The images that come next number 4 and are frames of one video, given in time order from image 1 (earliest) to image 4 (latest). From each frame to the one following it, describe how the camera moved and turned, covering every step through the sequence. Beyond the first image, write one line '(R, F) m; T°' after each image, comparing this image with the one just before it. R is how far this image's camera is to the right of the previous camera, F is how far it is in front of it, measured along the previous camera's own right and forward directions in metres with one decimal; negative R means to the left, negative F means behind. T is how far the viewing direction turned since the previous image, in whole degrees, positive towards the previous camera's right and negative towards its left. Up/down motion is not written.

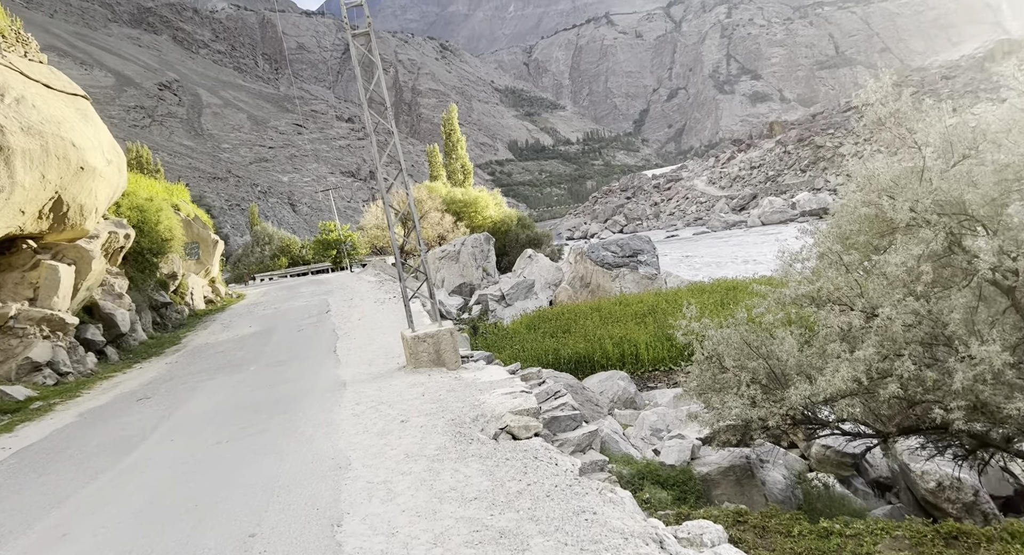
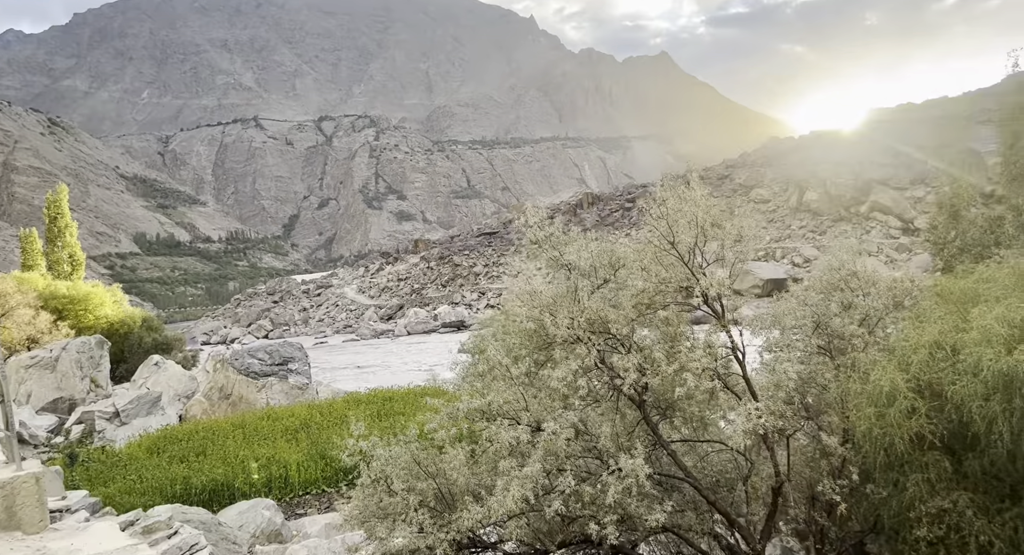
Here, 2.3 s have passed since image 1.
(-0.1, +0.9) m; +28°
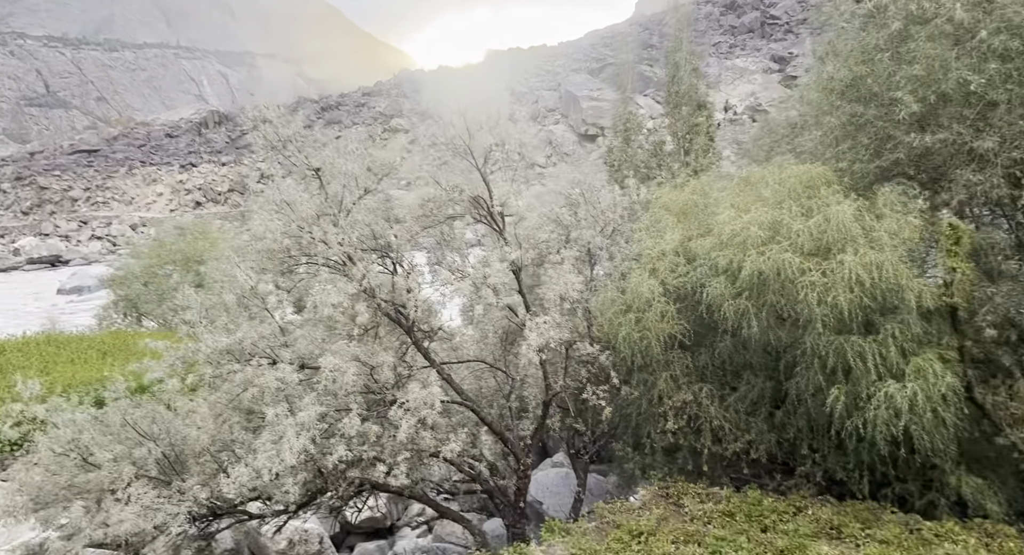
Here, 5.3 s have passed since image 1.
(-1.4, +1.7) m; +30°
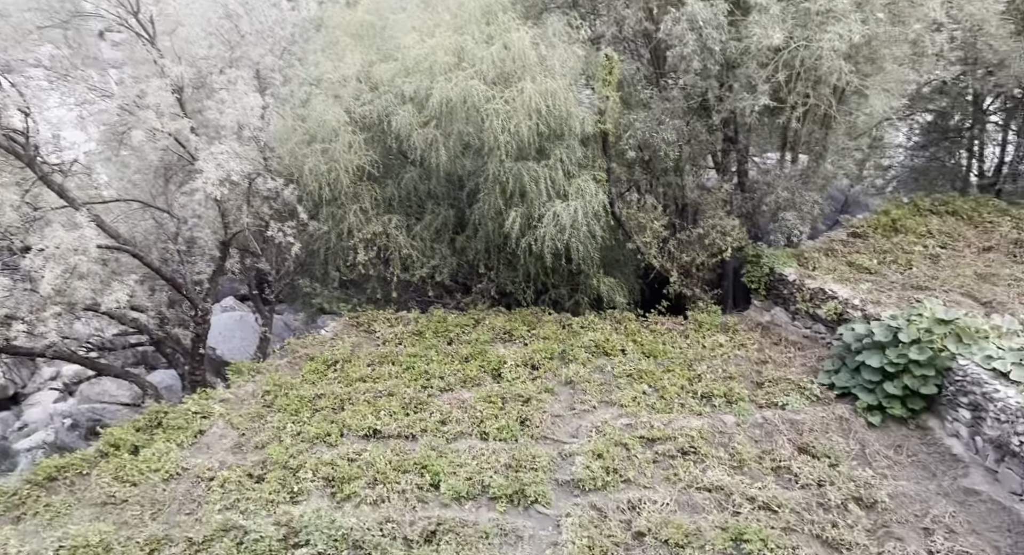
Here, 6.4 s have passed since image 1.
(-0.5, +0.3) m; +28°
